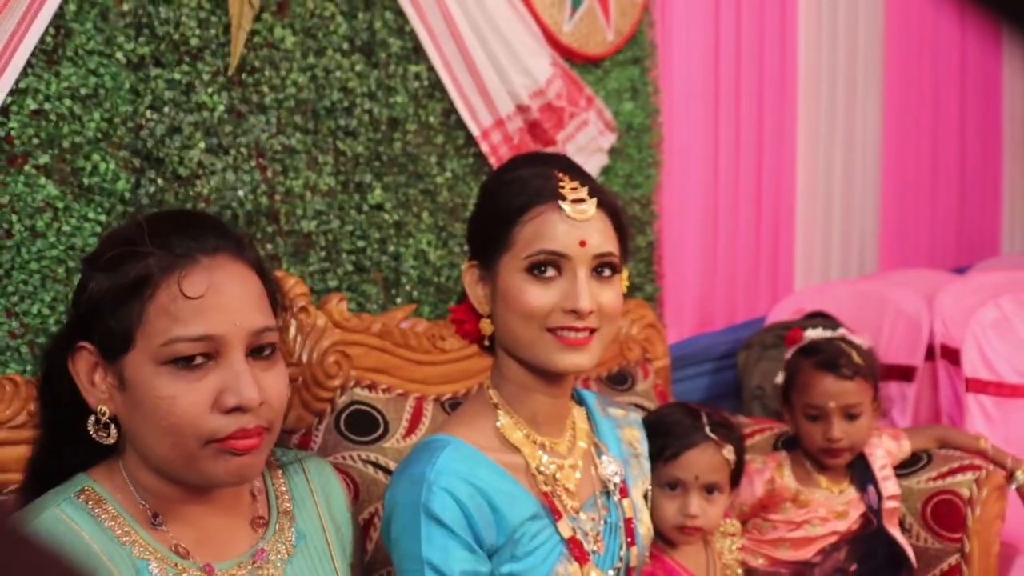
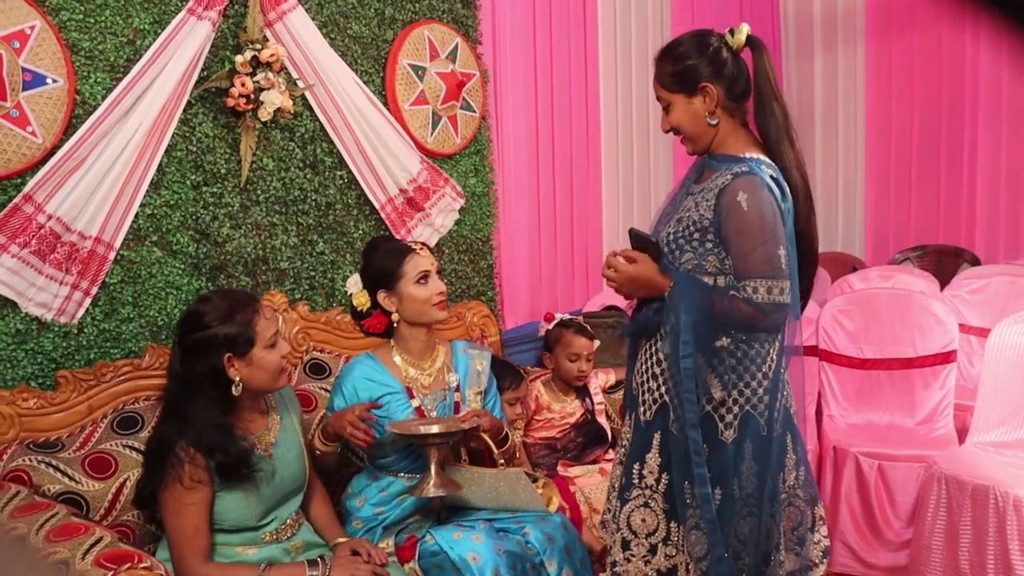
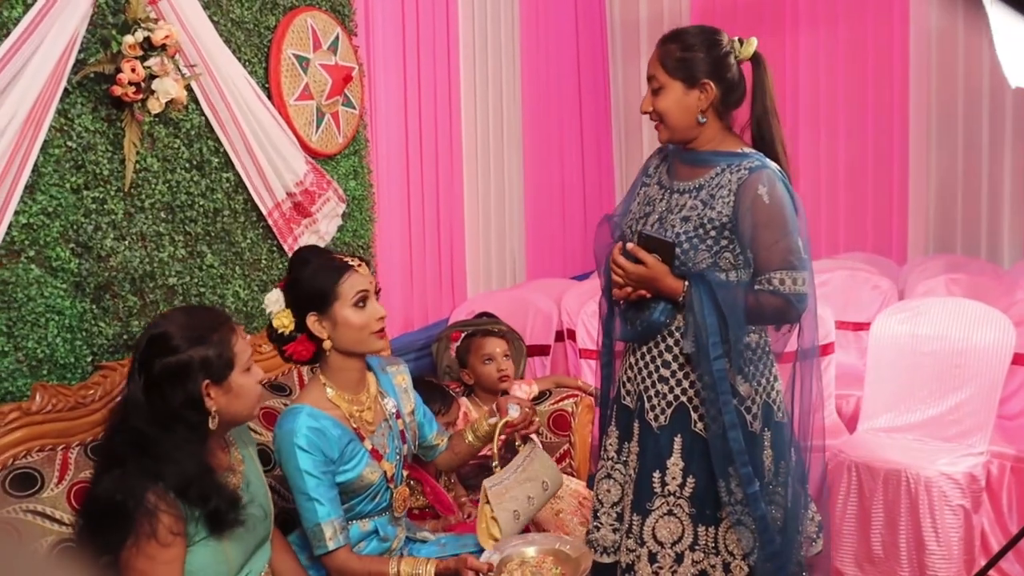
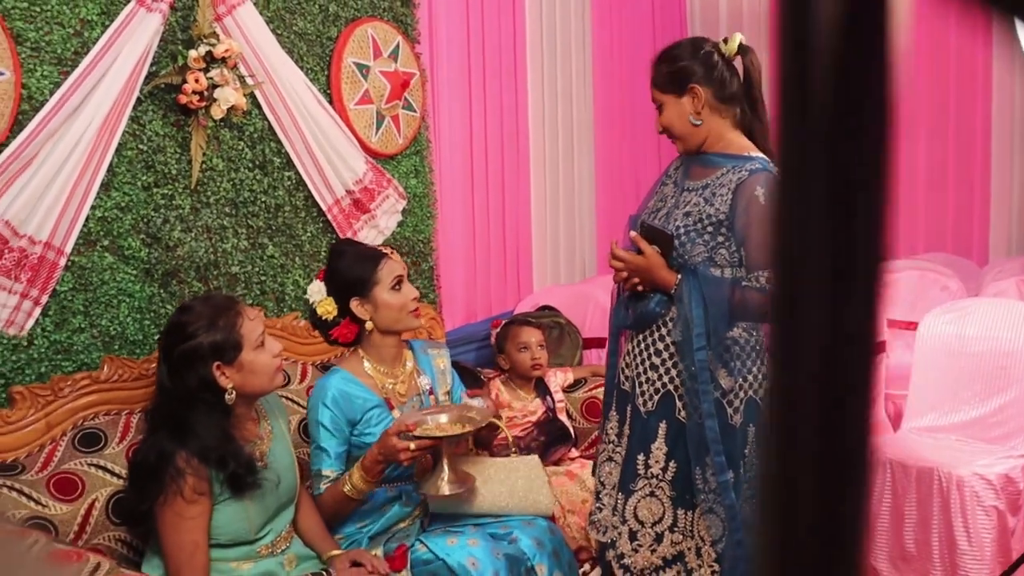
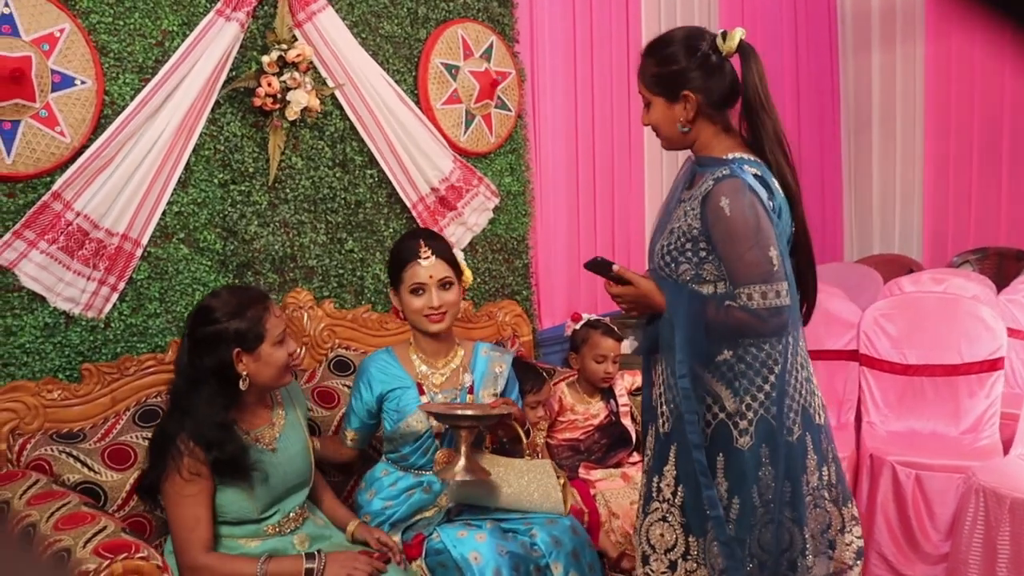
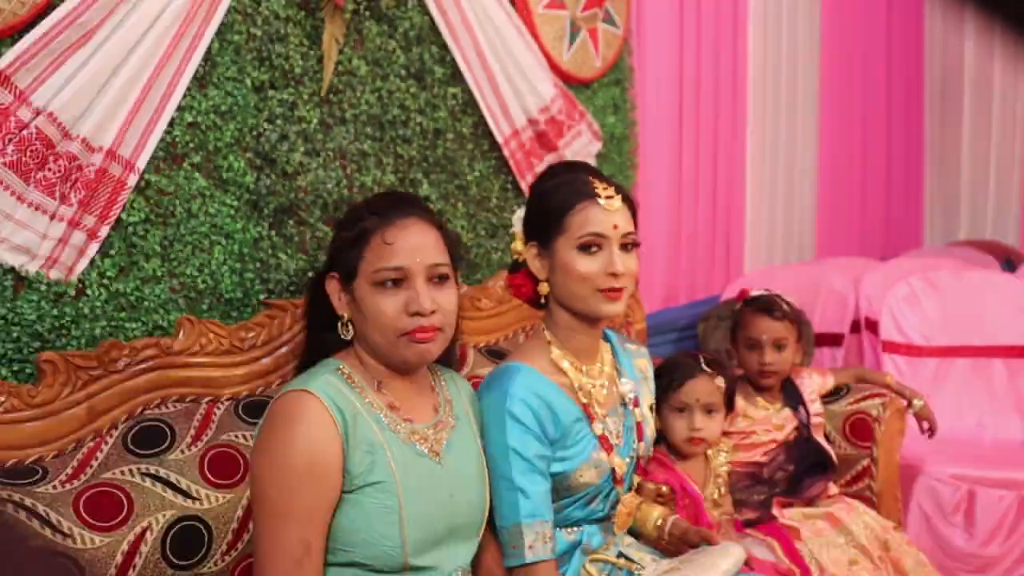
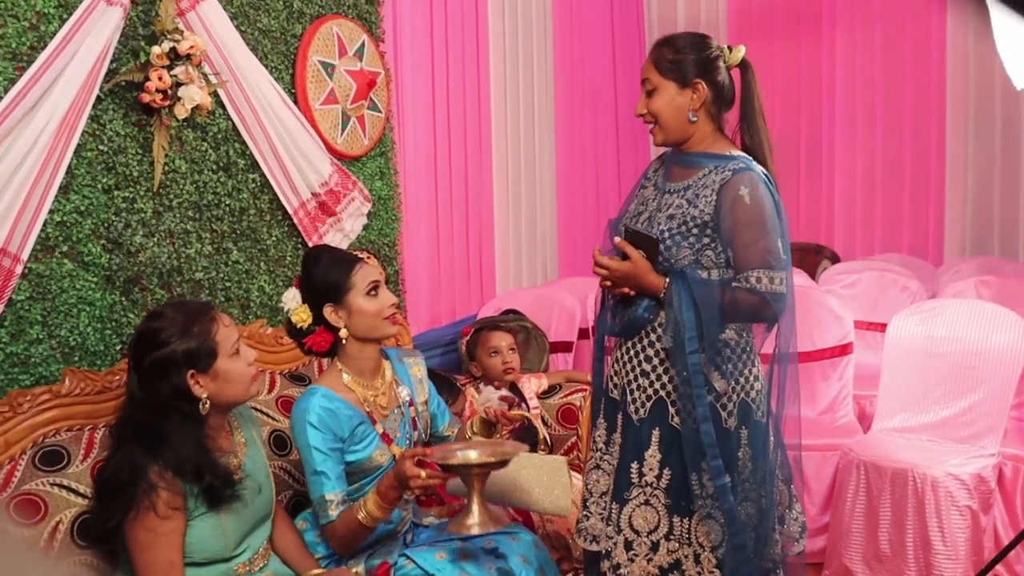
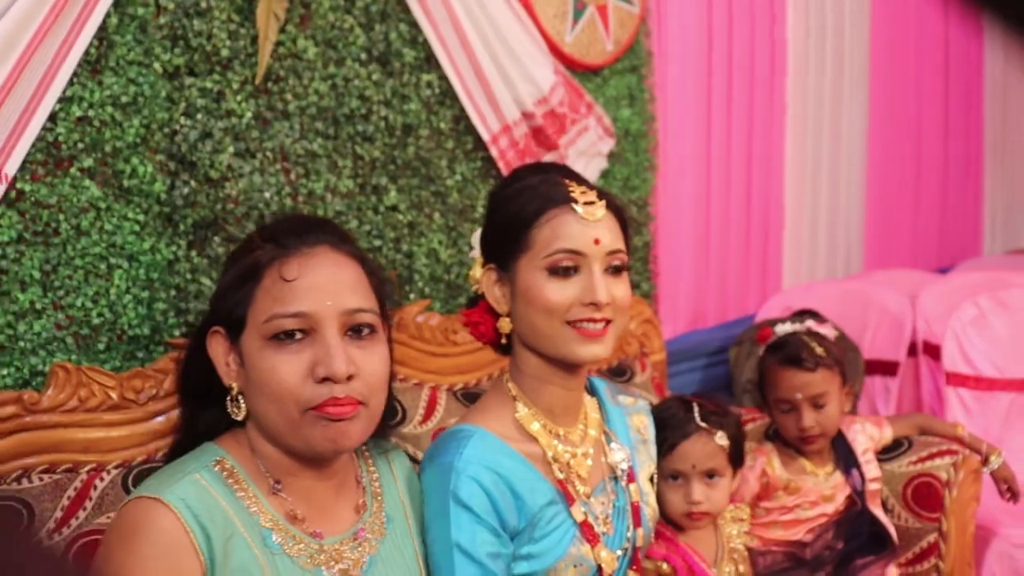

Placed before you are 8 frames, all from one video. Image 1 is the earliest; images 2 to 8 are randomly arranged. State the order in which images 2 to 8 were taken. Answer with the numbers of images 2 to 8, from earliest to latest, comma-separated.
8, 6, 3, 7, 4, 2, 5
